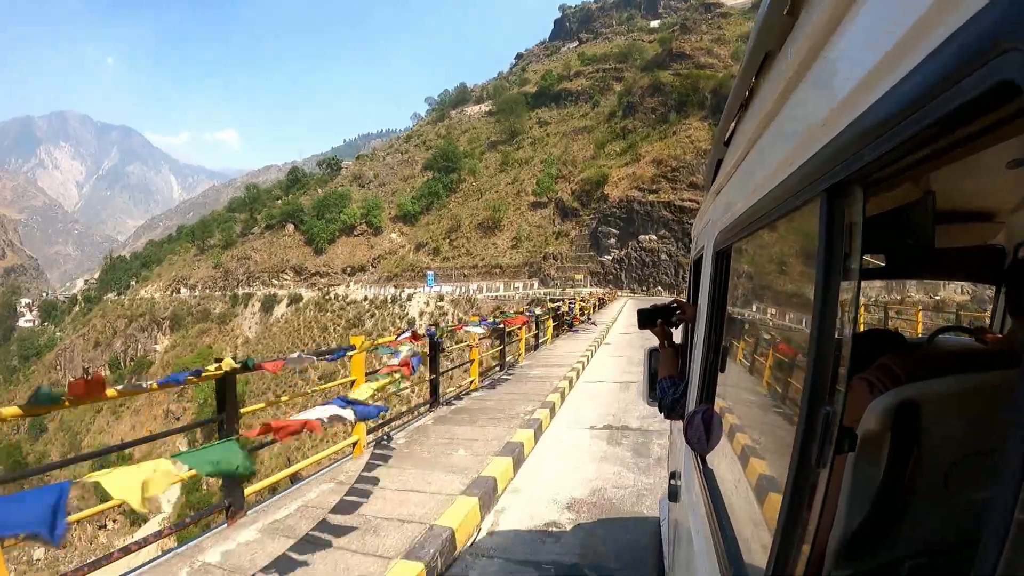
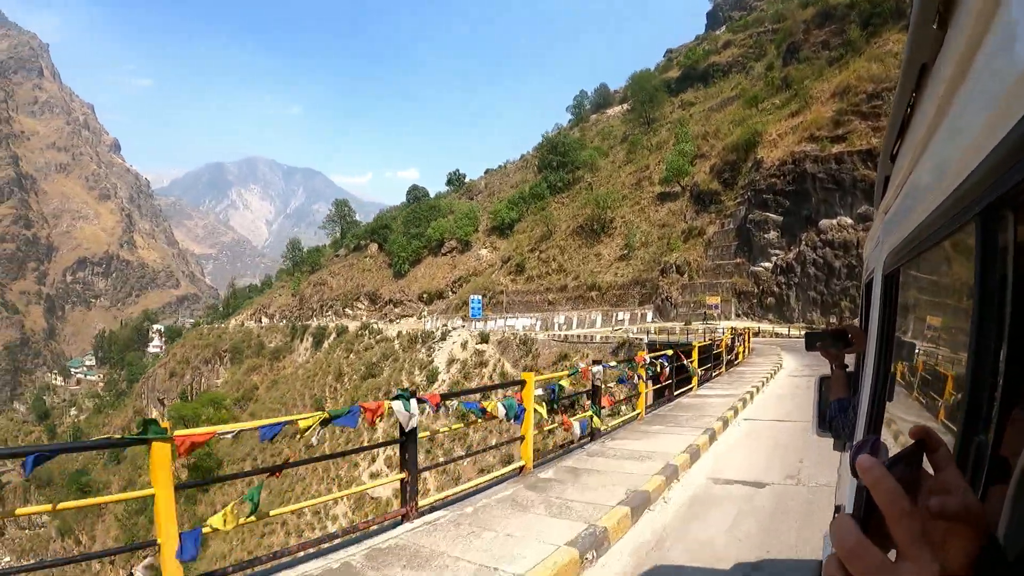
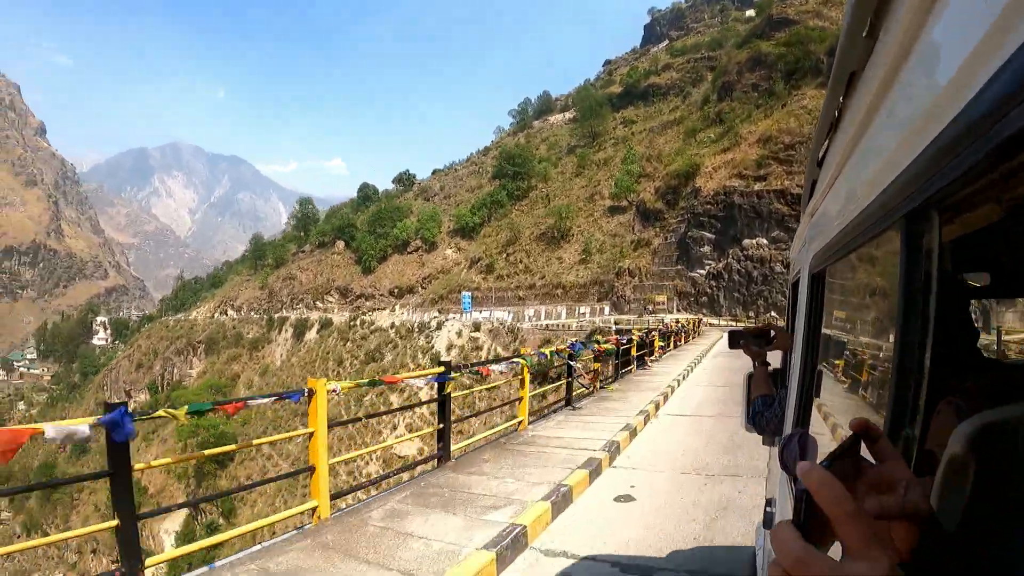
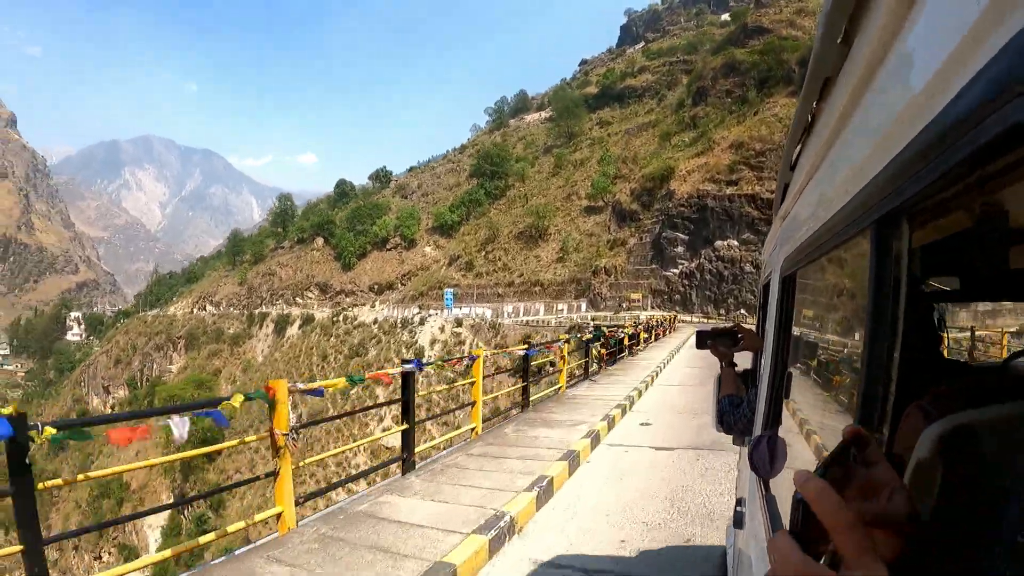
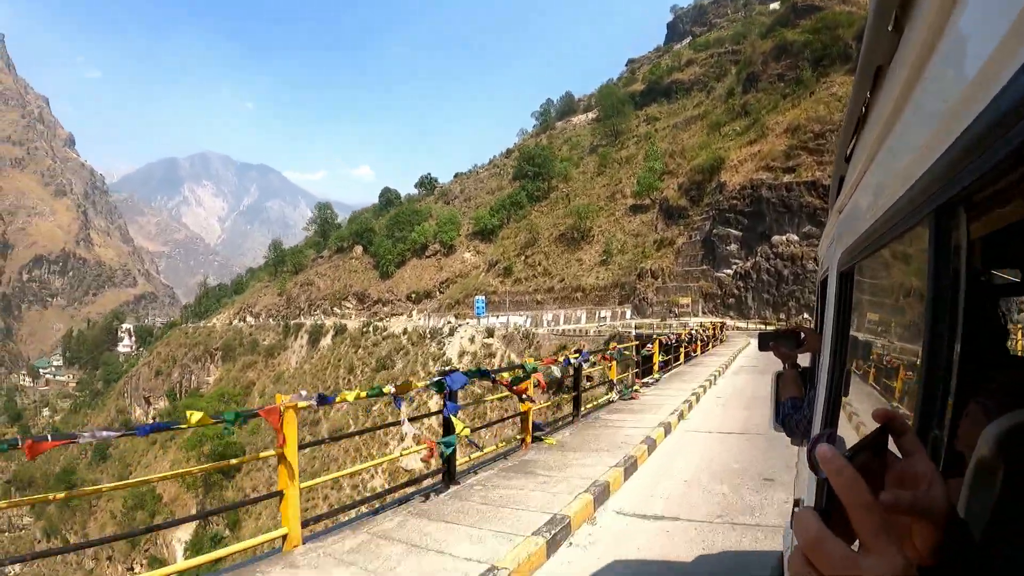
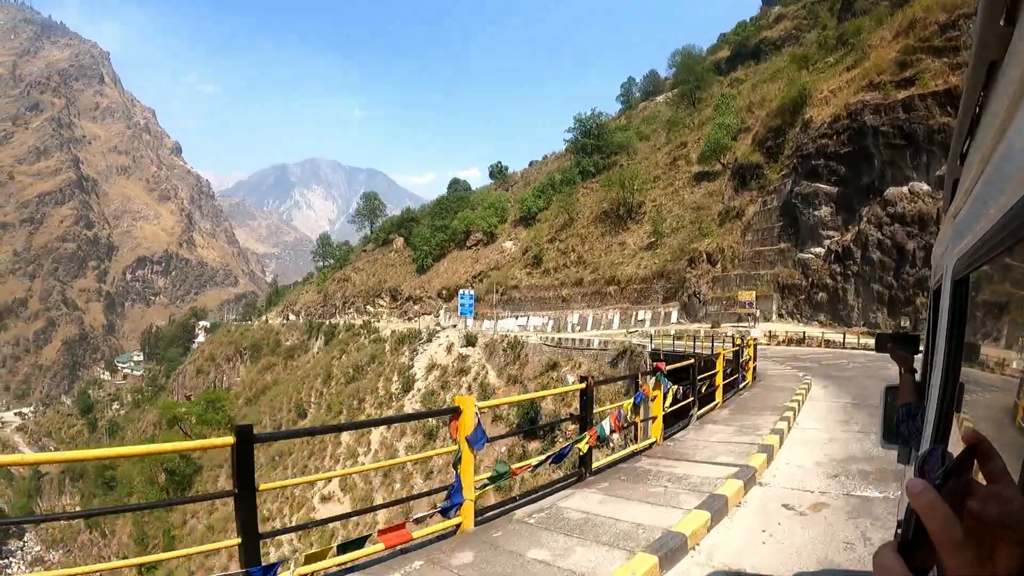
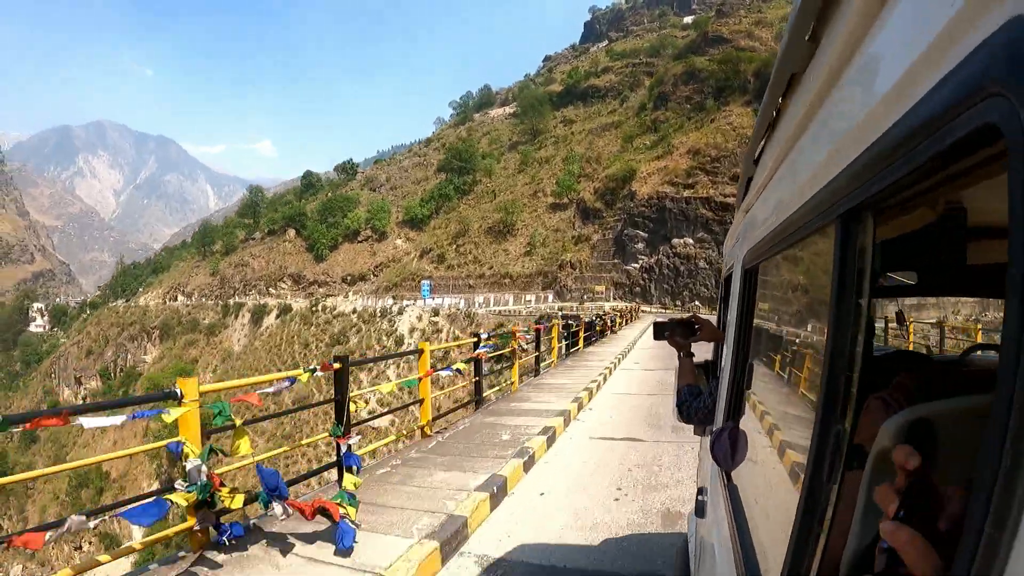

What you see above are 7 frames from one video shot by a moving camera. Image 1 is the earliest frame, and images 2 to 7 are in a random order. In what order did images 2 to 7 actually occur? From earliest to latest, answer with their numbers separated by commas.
7, 4, 3, 5, 2, 6
